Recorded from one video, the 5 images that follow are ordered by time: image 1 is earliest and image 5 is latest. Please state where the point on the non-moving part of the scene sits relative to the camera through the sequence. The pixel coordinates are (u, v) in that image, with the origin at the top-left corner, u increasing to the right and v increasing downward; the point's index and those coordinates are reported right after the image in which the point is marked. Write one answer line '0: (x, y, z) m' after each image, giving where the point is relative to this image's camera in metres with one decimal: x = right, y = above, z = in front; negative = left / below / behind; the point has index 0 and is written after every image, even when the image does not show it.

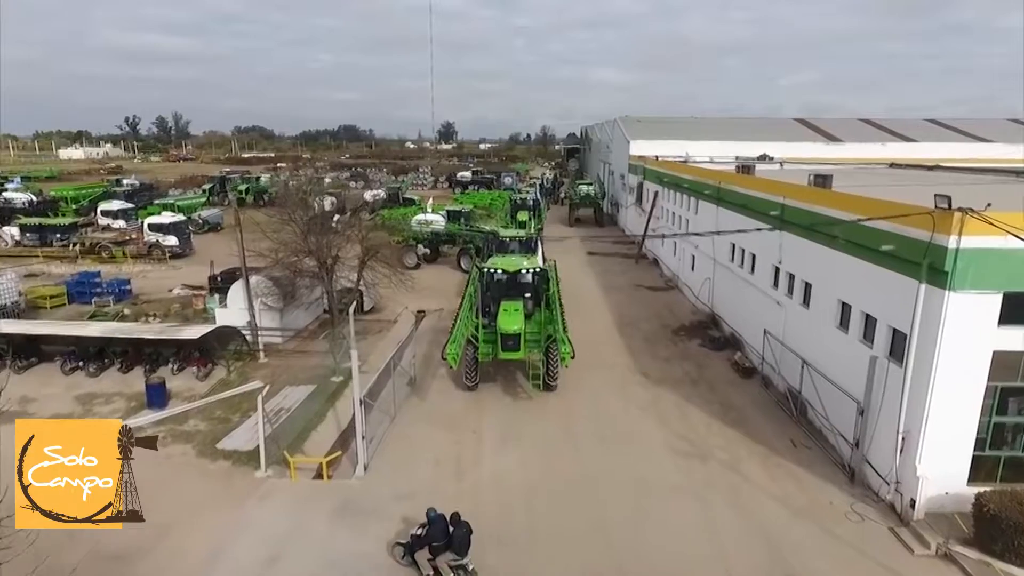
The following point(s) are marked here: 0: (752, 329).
0: (+5.8, -1.0, +12.4) m
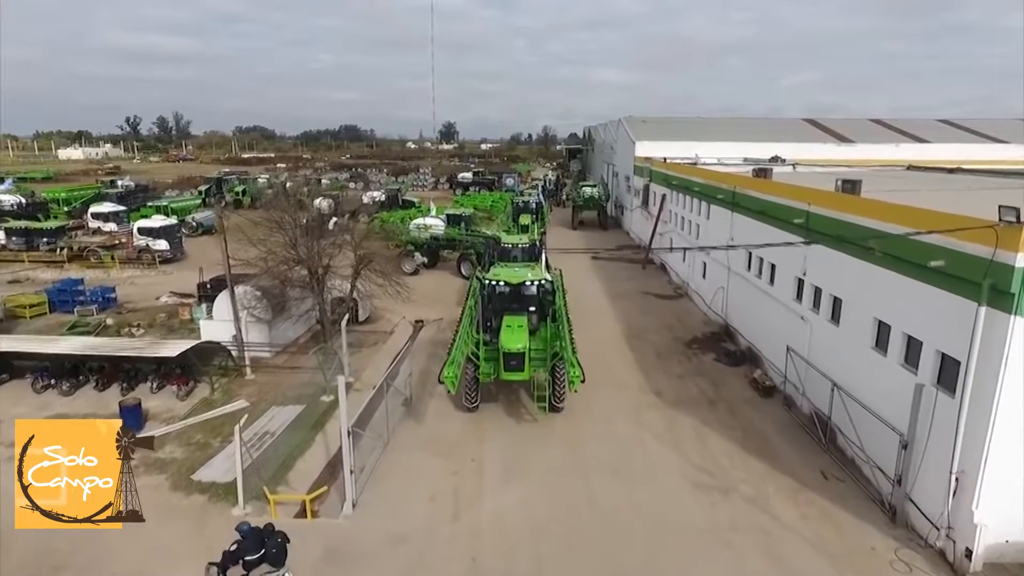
0: (+5.8, -1.3, +11.6) m
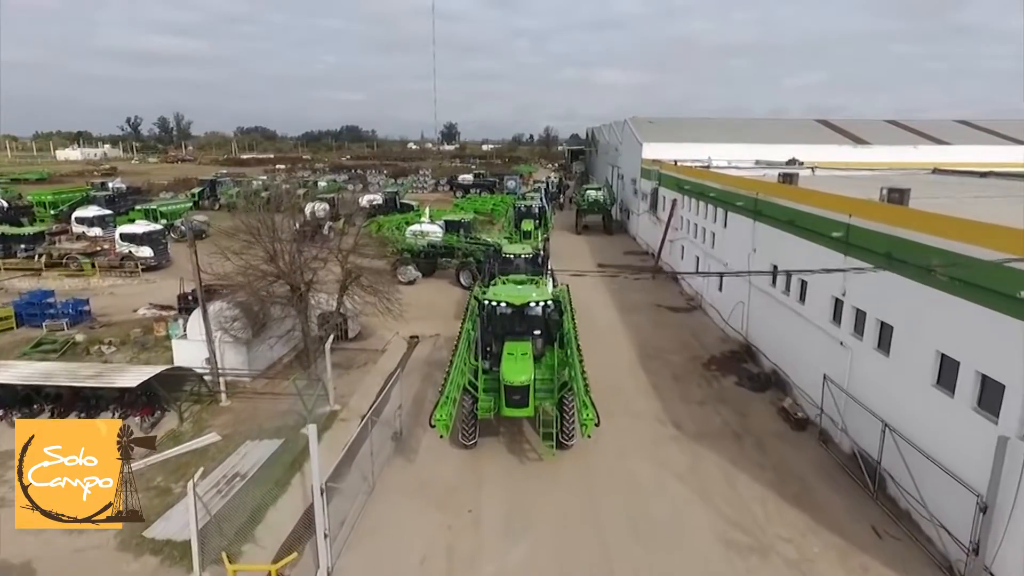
0: (+5.9, -1.7, +10.4) m
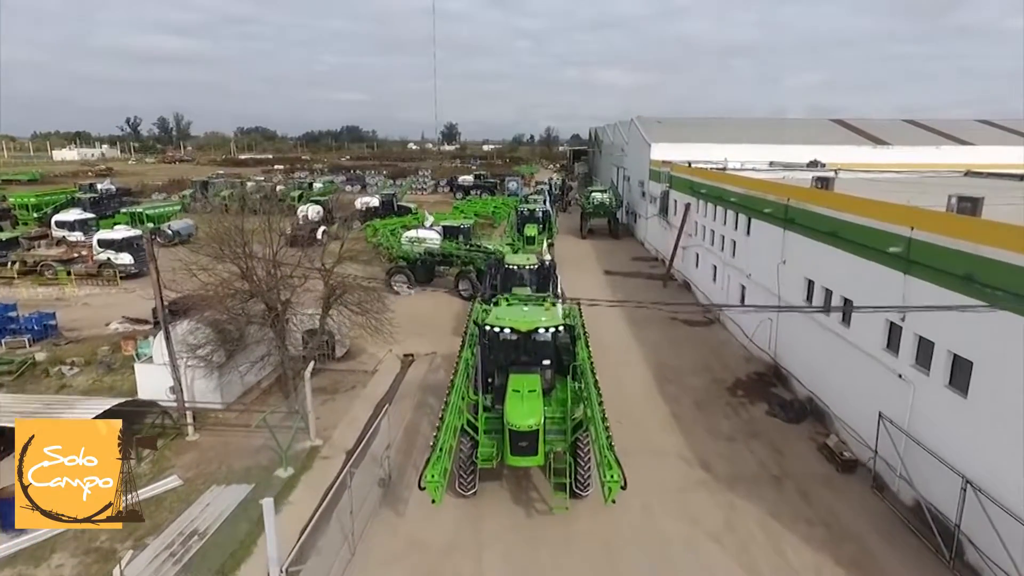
0: (+6.0, -2.0, +9.2) m
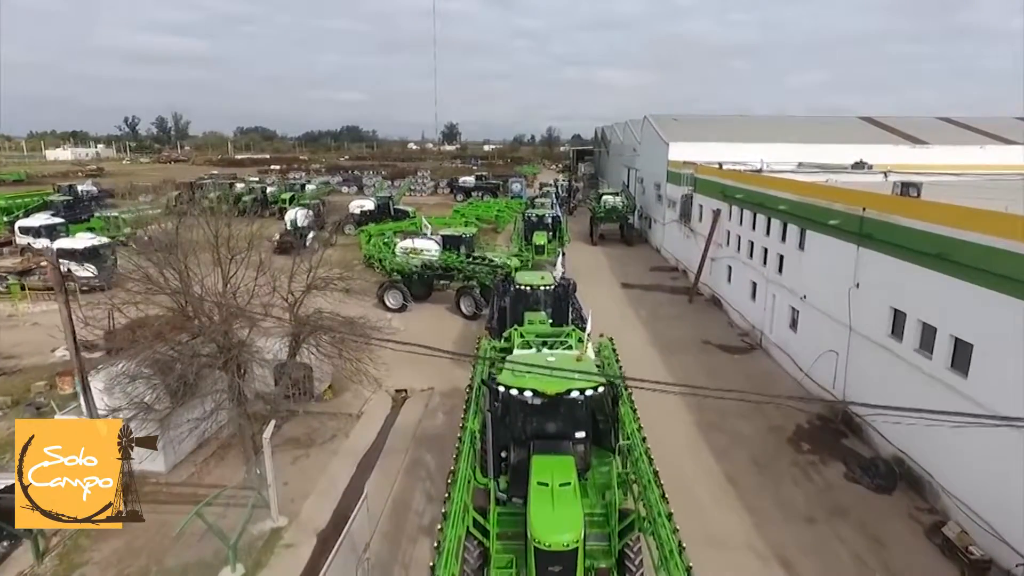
0: (+6.2, -2.6, +7.1) m
